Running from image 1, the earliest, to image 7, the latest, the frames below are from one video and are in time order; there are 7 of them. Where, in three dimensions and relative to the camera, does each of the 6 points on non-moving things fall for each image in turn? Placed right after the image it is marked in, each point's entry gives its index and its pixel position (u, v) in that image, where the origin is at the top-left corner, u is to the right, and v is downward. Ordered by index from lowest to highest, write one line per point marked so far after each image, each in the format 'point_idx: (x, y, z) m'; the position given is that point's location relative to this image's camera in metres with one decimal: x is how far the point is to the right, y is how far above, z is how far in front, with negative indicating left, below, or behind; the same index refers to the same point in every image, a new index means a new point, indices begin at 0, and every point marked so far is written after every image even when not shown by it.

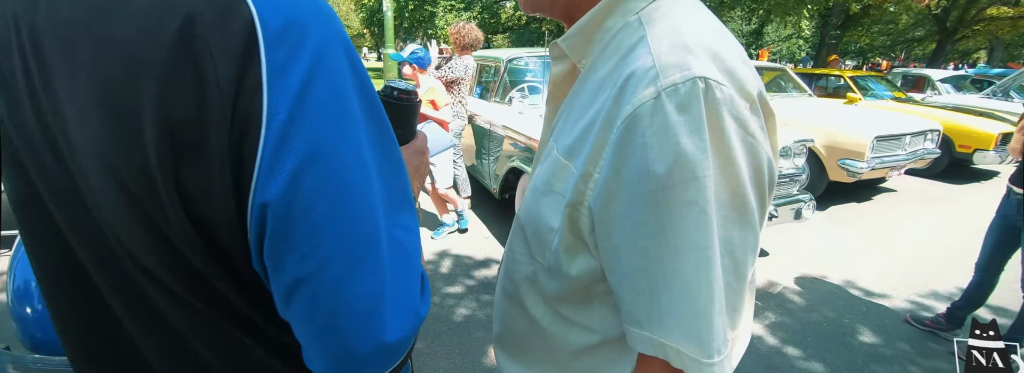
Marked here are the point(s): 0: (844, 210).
0: (+3.9, -0.3, +5.6) m
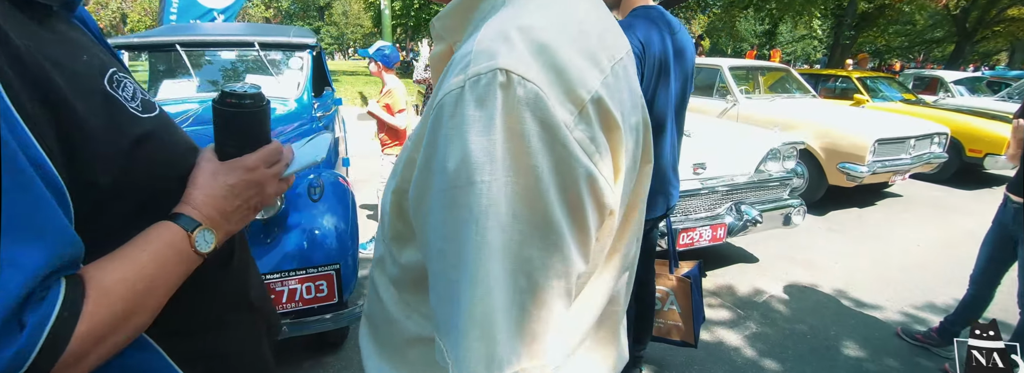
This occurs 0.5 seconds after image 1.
0: (+3.7, -0.3, +5.4) m
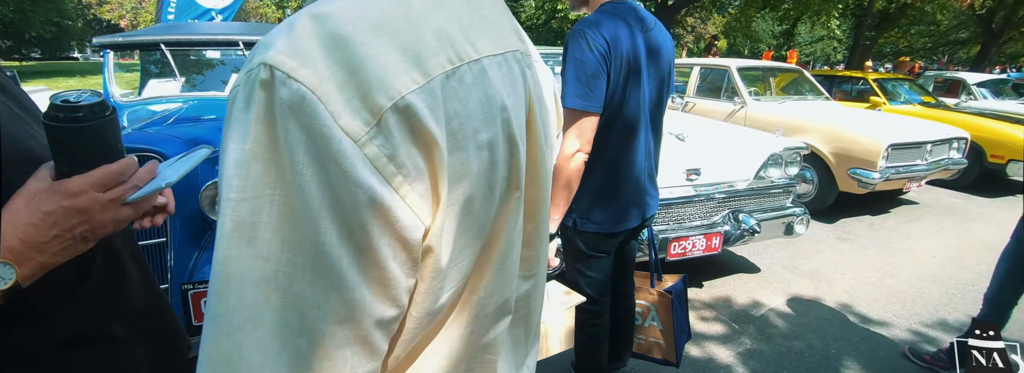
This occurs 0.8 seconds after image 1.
0: (+3.7, -0.4, +5.1) m
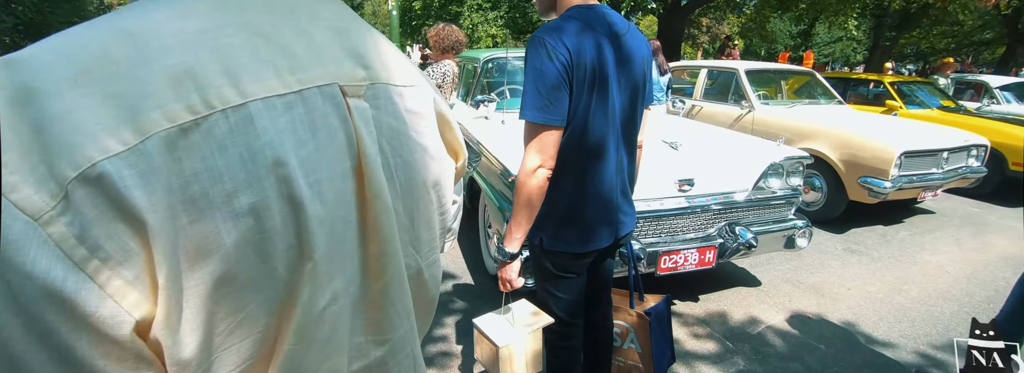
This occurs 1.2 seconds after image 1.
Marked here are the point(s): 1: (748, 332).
0: (+3.6, -0.5, +4.9) m
1: (+1.5, -0.9, +3.1) m
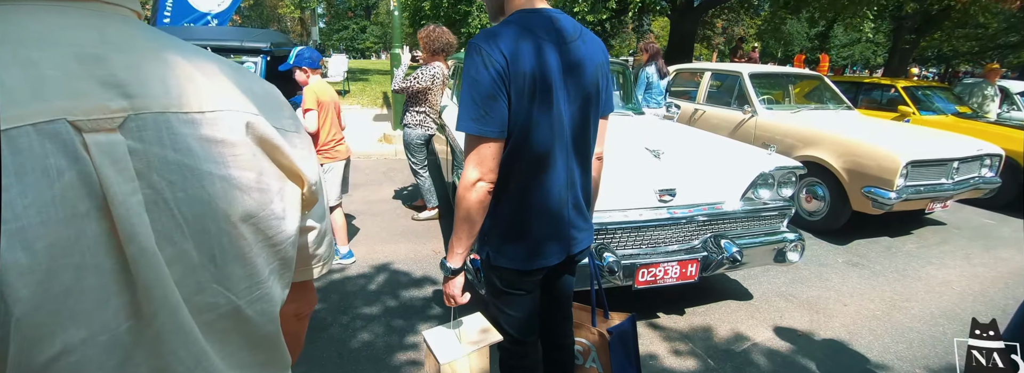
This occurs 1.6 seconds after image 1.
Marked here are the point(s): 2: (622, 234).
0: (+3.5, -0.6, +4.7) m
1: (+1.4, -1.0, +3.0) m
2: (+0.6, -0.3, +2.7) m
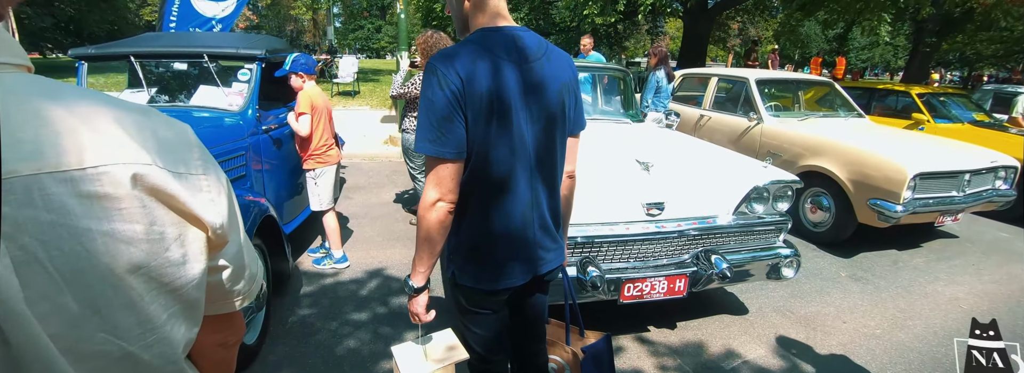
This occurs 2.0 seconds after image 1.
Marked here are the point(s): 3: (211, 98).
0: (+3.5, -0.7, +4.6) m
1: (+1.3, -1.1, +2.9) m
2: (+0.5, -0.3, +2.7) m
3: (-2.3, +0.7, +3.7) m
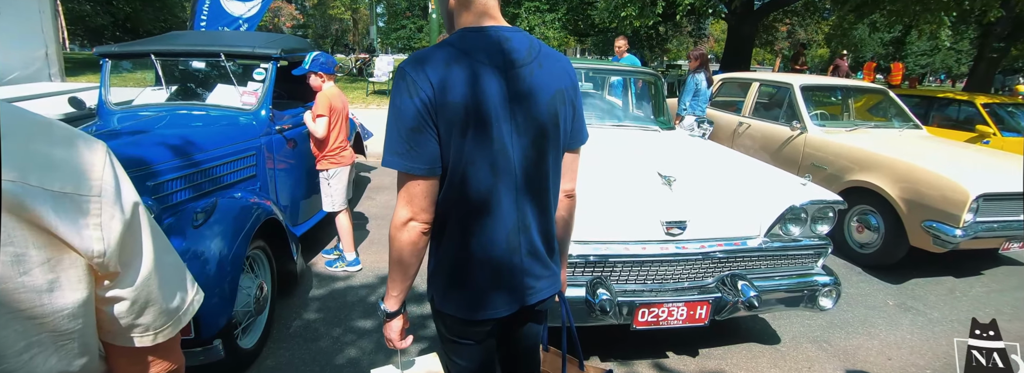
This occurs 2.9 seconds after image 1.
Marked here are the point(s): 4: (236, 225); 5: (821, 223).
0: (+3.6, -0.9, +4.2) m
1: (+1.3, -1.2, +2.6) m
2: (+0.6, -0.4, +2.5) m
3: (-2.2, +0.7, +3.7) m
4: (-1.5, -0.2, +2.6) m
5: (+1.8, -0.2, +2.8) m
